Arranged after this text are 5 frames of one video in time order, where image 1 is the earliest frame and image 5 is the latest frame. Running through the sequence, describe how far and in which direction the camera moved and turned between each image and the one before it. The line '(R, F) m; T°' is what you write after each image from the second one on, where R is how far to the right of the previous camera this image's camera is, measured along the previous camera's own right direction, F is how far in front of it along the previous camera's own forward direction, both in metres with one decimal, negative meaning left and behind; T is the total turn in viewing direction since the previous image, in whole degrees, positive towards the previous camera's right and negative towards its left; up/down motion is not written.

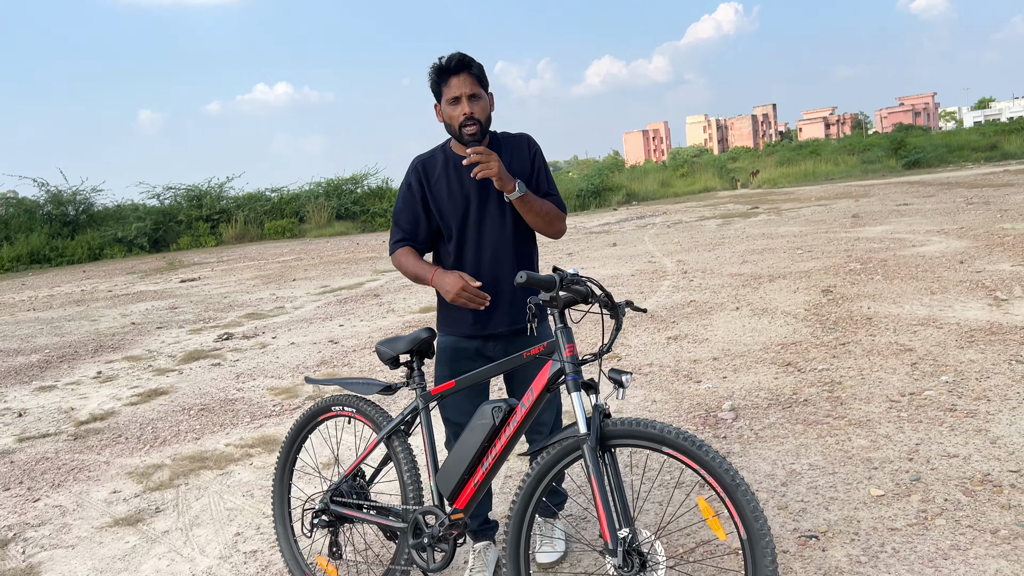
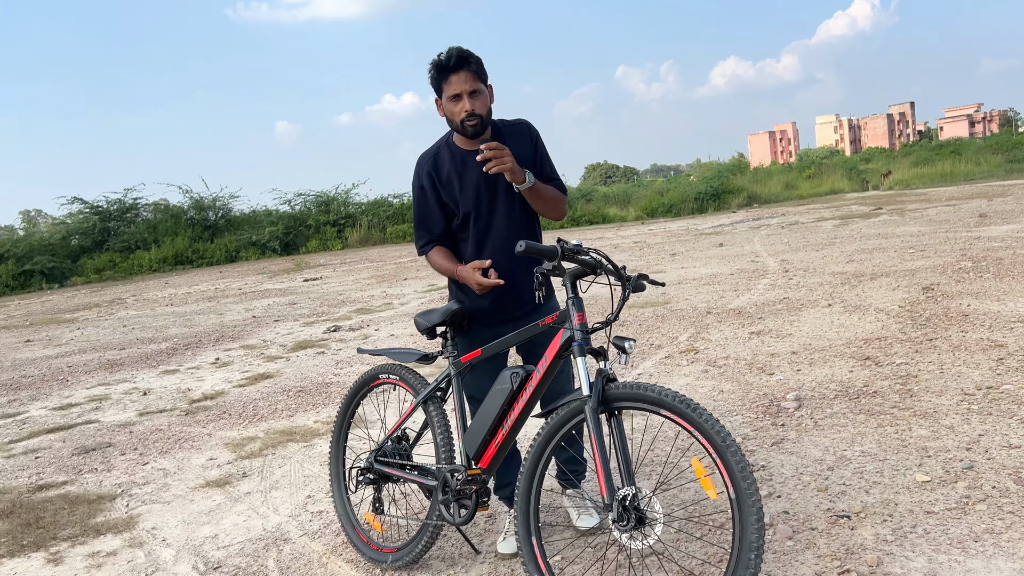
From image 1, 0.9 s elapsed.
(+0.3, -0.1) m; -8°
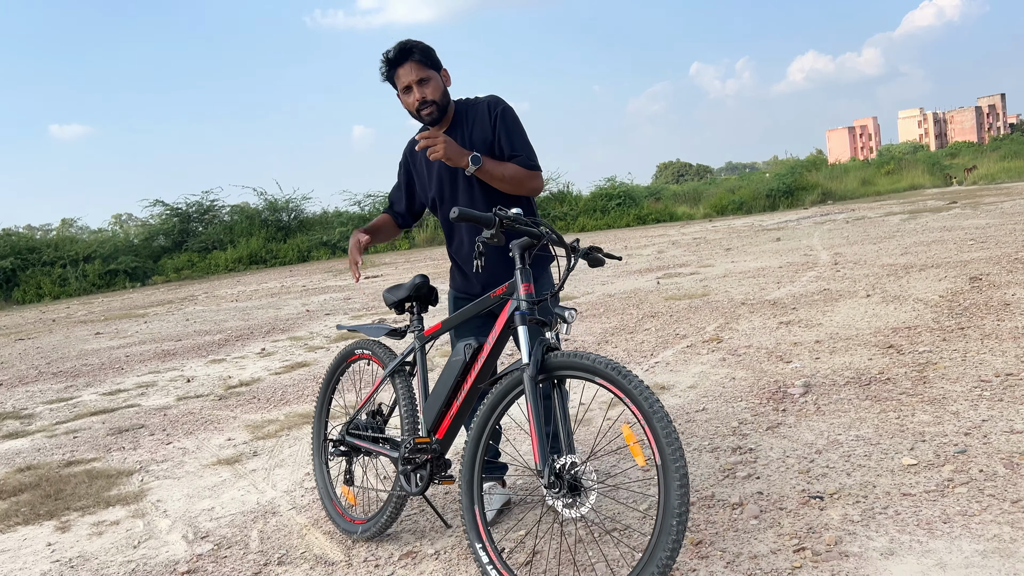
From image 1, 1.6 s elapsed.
(+0.4, 0.0) m; -5°
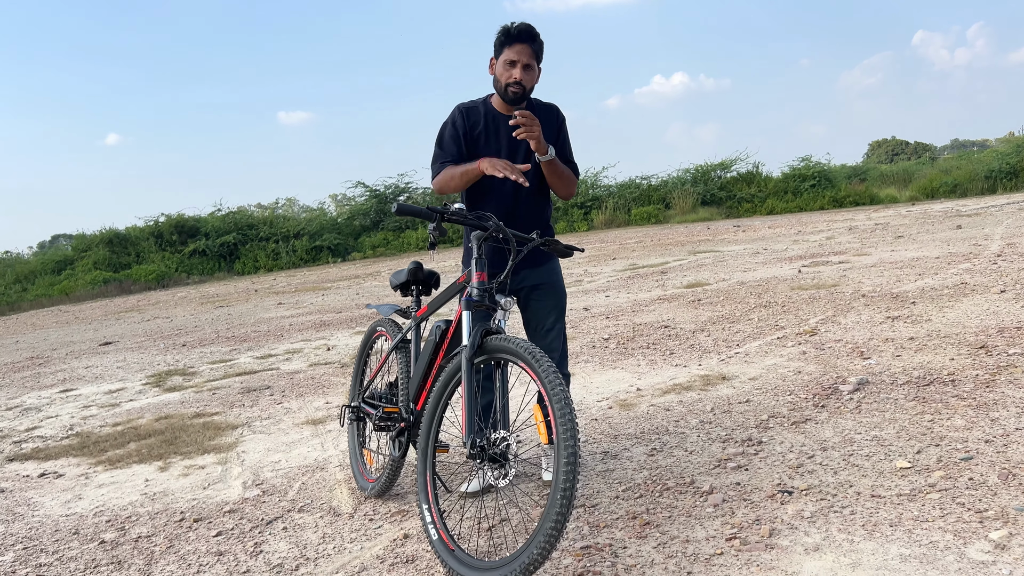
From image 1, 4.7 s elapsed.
(+0.7, -0.1) m; -13°
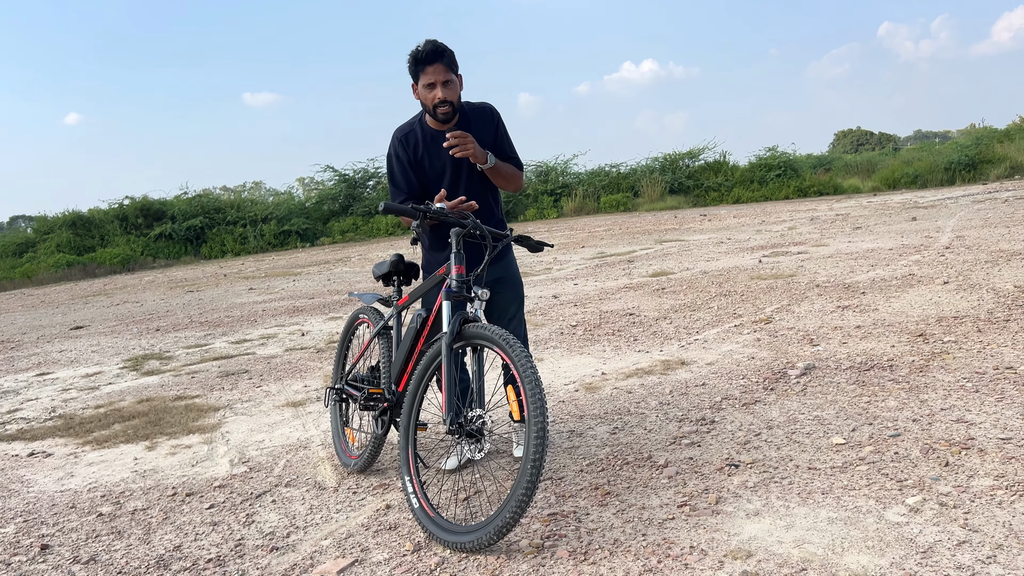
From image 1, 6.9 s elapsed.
(0.0, -0.3) m; +2°
